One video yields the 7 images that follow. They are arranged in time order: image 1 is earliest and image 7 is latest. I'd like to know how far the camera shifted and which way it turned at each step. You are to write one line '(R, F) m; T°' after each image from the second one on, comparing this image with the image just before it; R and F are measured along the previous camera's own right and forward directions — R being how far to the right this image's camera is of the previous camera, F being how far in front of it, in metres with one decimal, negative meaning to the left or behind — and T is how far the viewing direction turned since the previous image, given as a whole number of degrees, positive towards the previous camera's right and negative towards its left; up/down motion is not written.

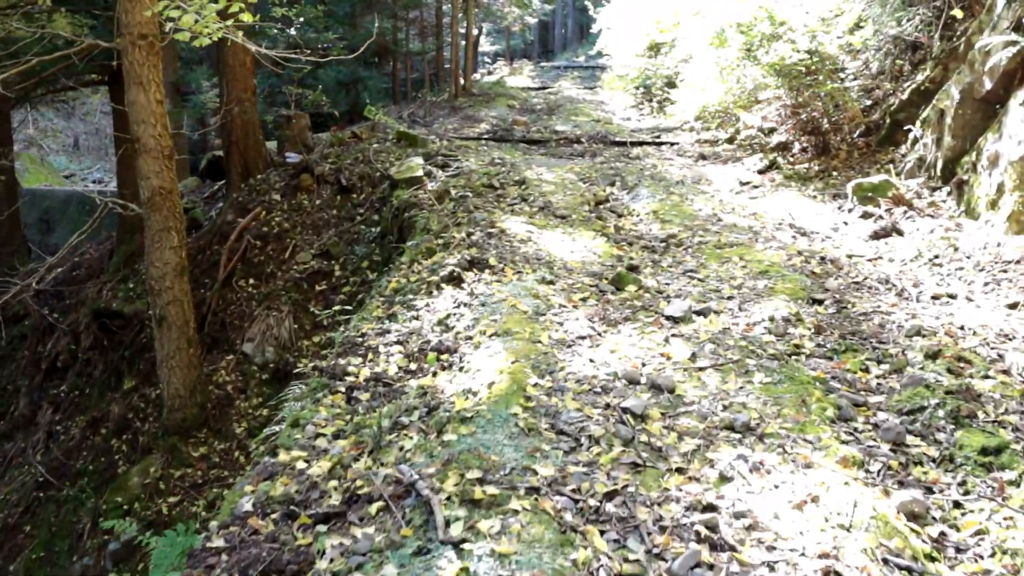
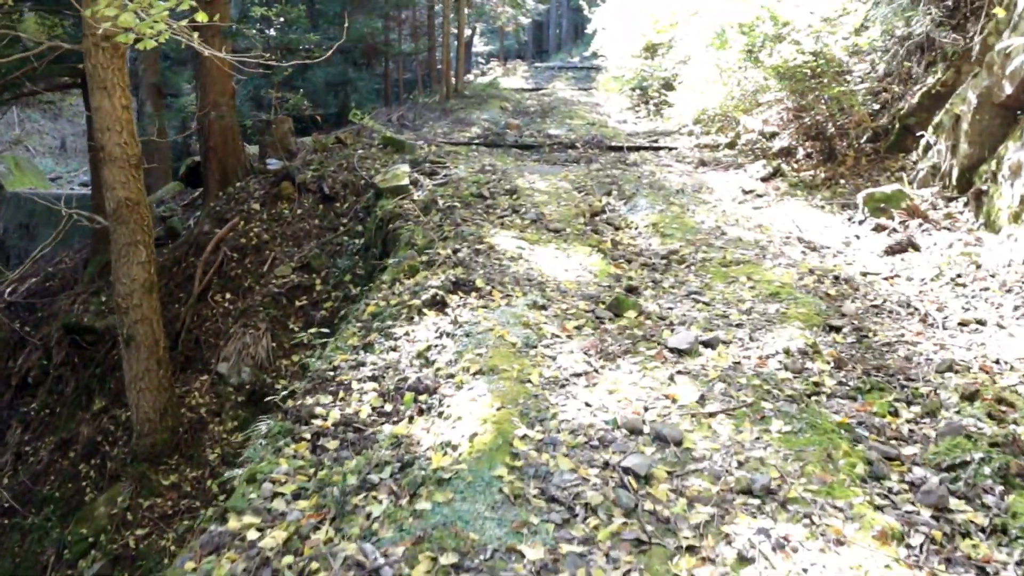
(+0.1, +0.9) m; 0°
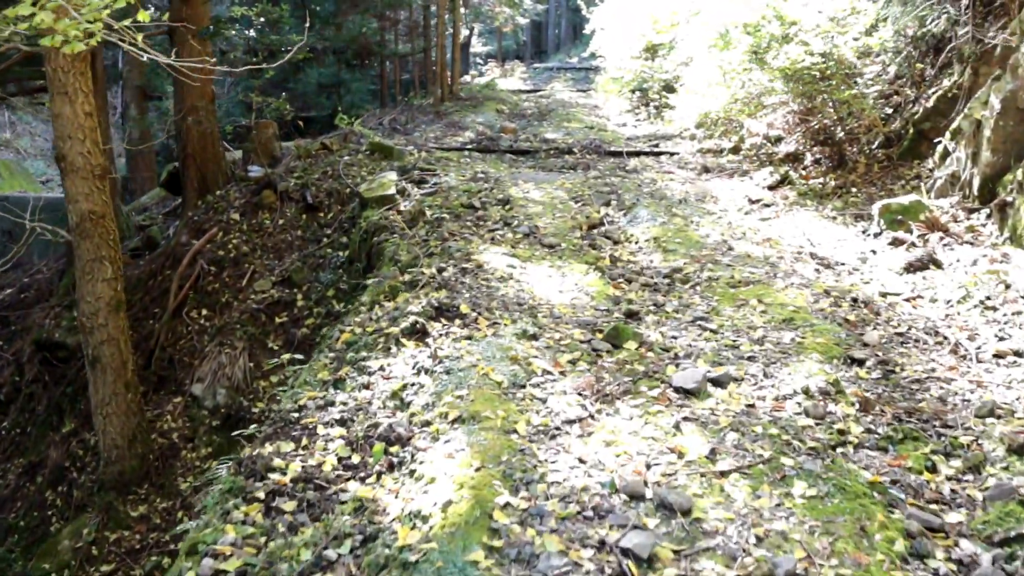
(+0.1, +0.9) m; 0°
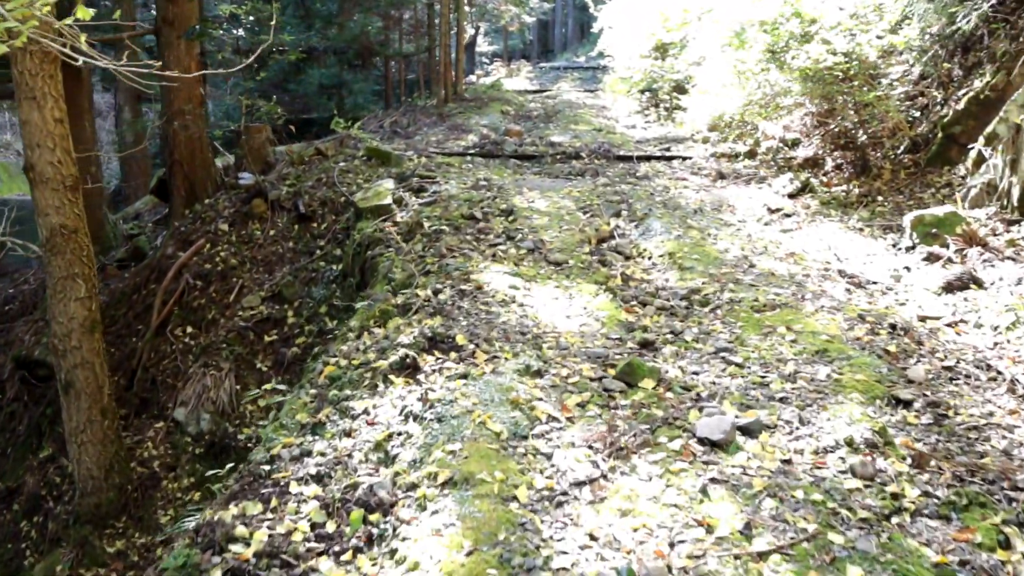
(0.0, +0.9) m; 0°
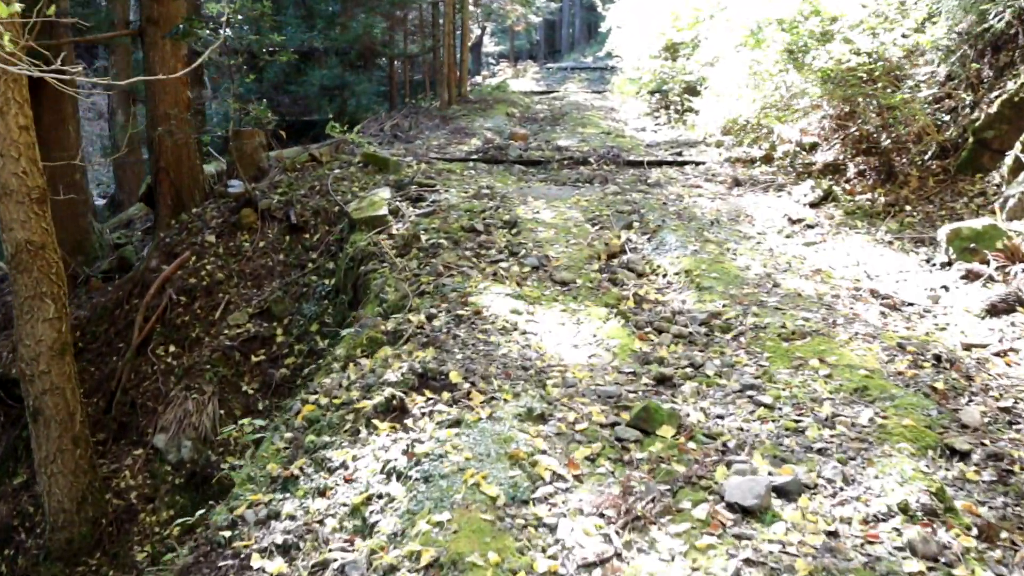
(0.0, +0.9) m; 0°
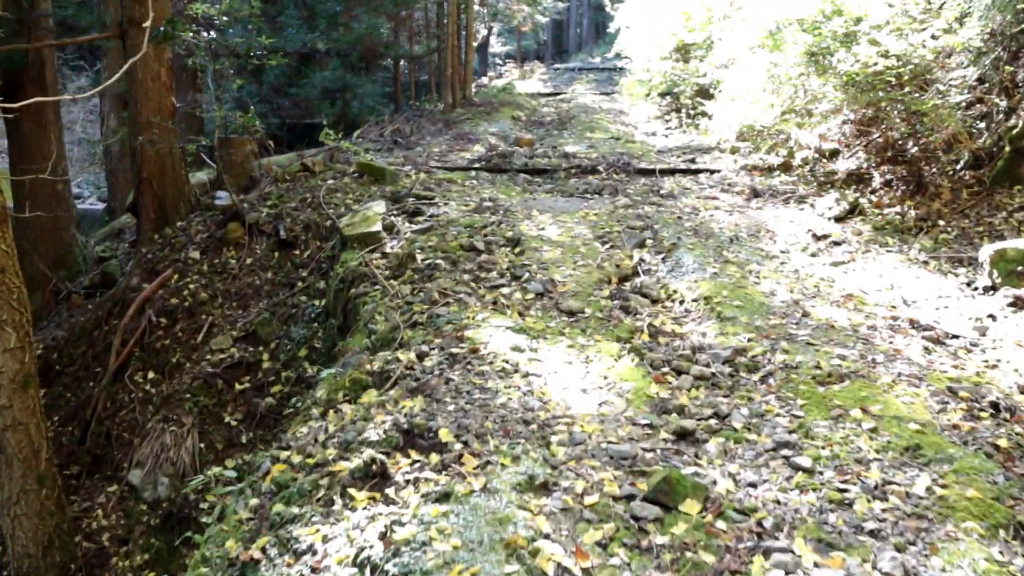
(+0.1, +0.9) m; 0°
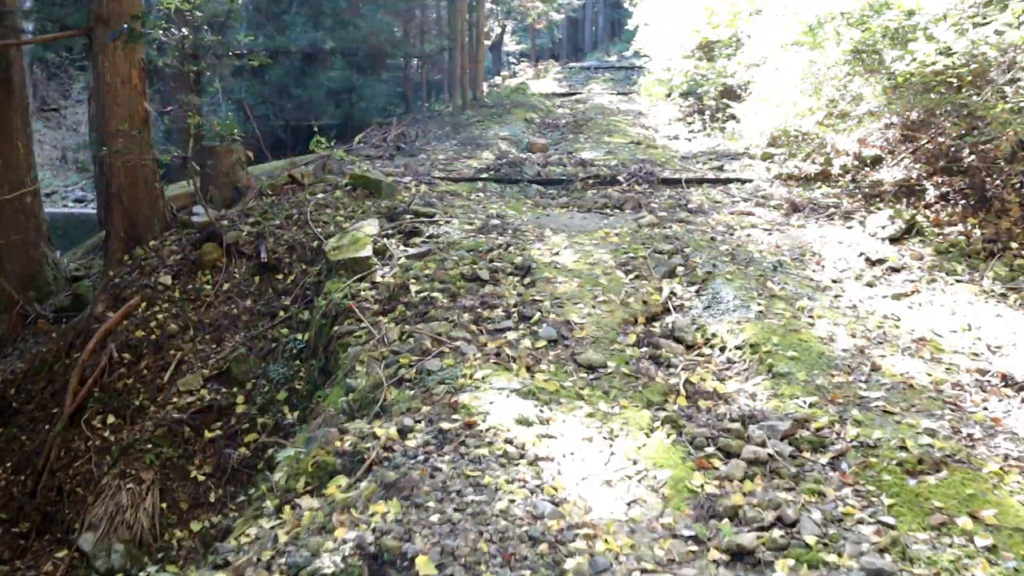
(+0.1, +1.6) m; -1°
